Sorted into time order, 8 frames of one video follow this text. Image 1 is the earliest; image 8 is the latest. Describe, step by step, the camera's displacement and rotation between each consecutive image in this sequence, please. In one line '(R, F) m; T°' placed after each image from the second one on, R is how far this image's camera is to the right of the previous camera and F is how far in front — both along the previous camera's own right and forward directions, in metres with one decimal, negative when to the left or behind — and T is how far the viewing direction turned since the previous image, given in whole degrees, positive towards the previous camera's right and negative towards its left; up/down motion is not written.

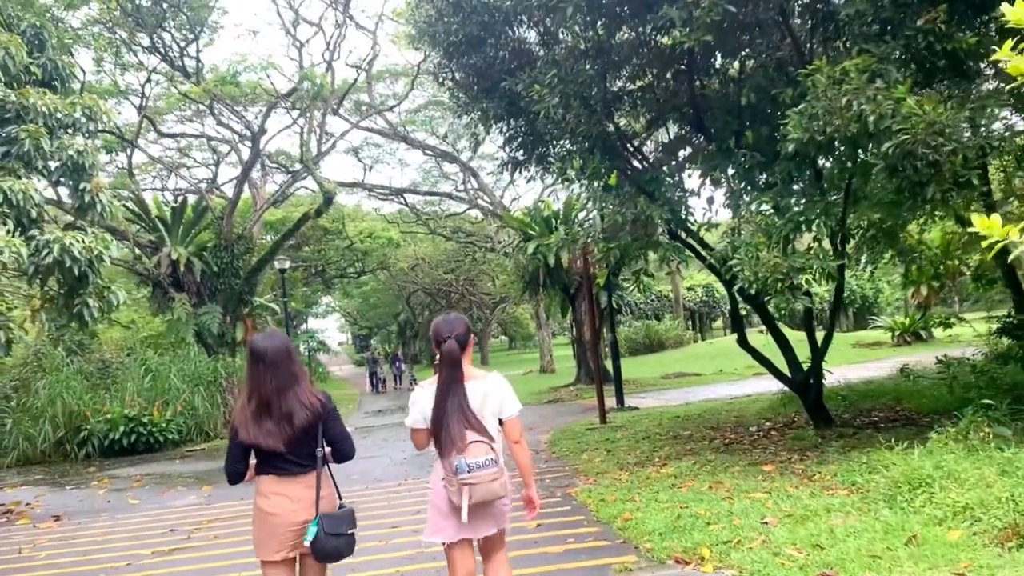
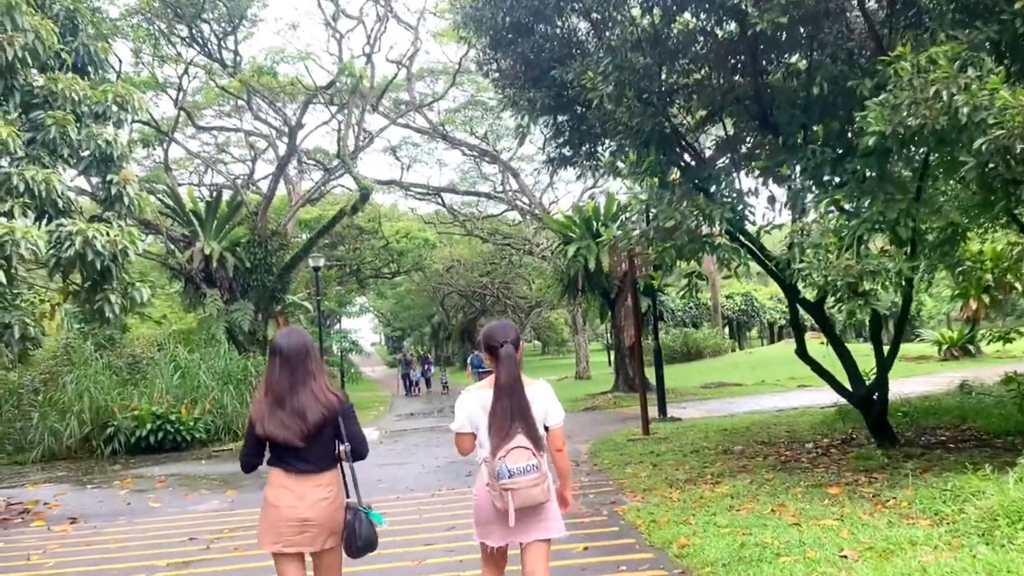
(-0.1, +0.5) m; -2°
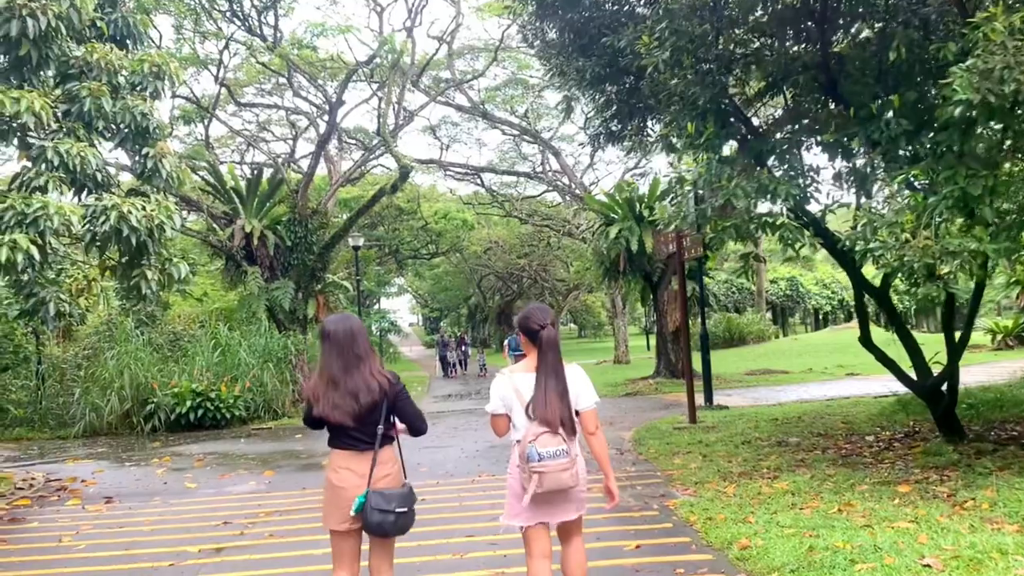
(-0.1, +0.3) m; -3°
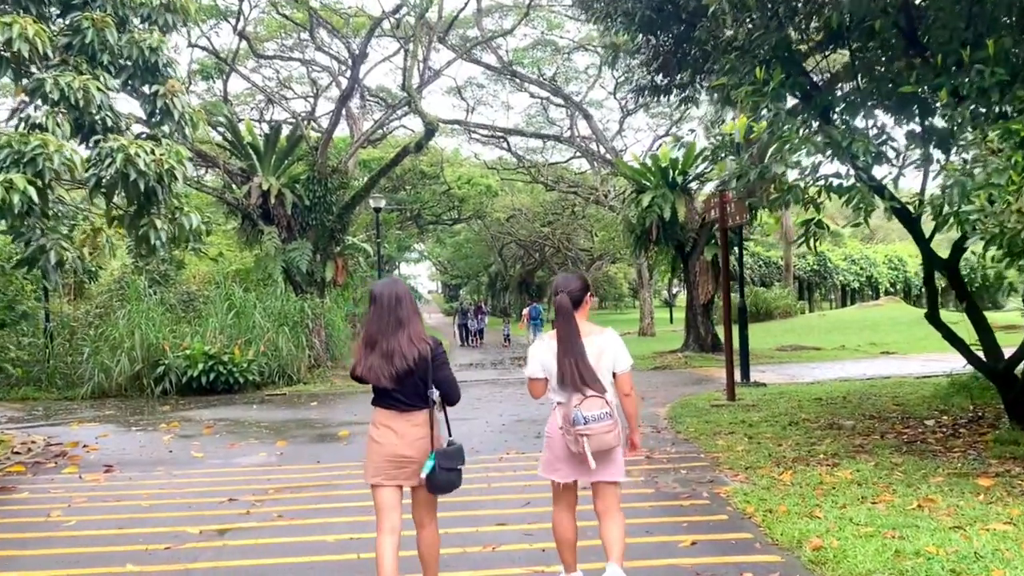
(-0.1, +0.6) m; -1°
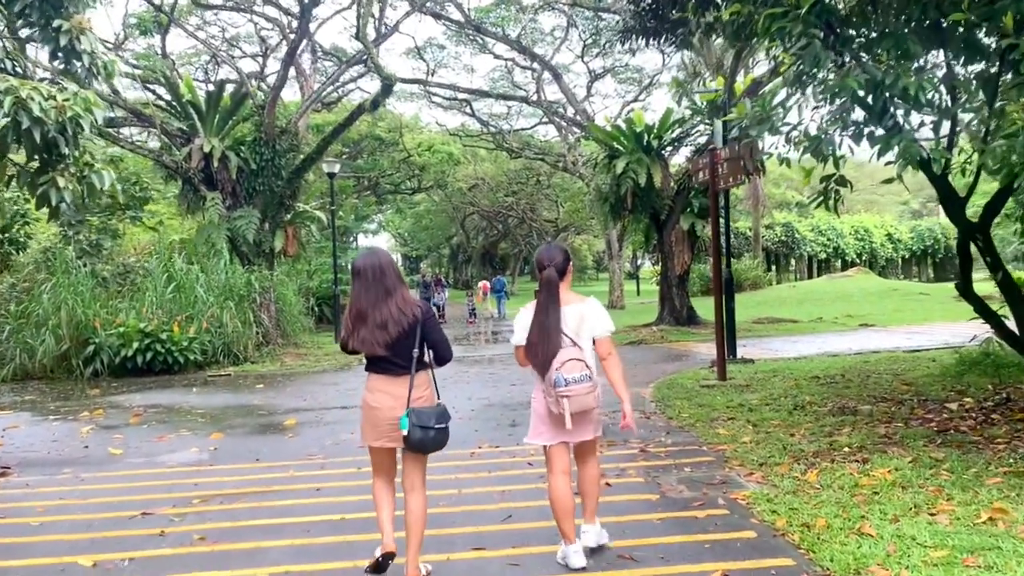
(-0.1, +1.0) m; +3°
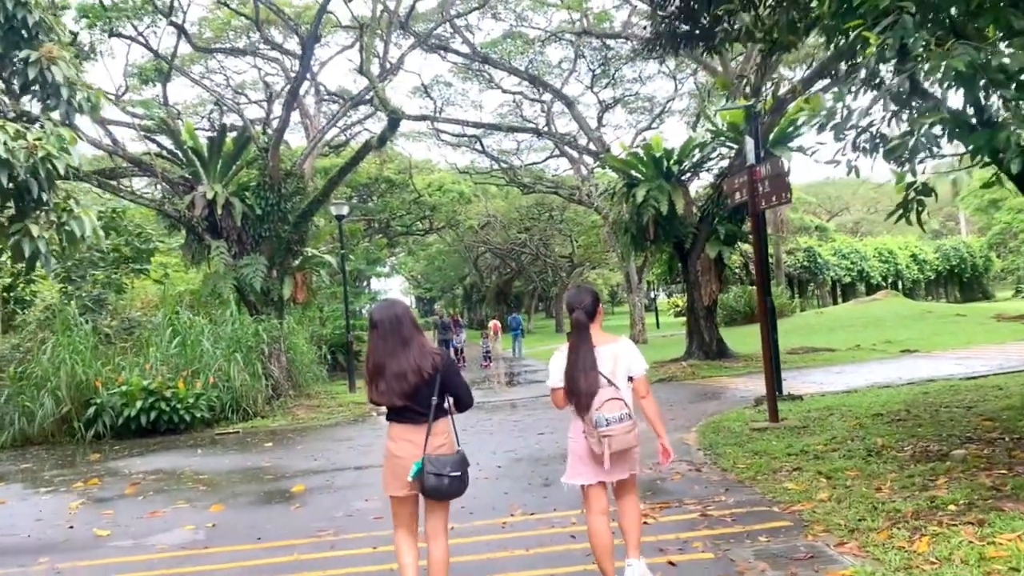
(-0.1, +0.8) m; -1°
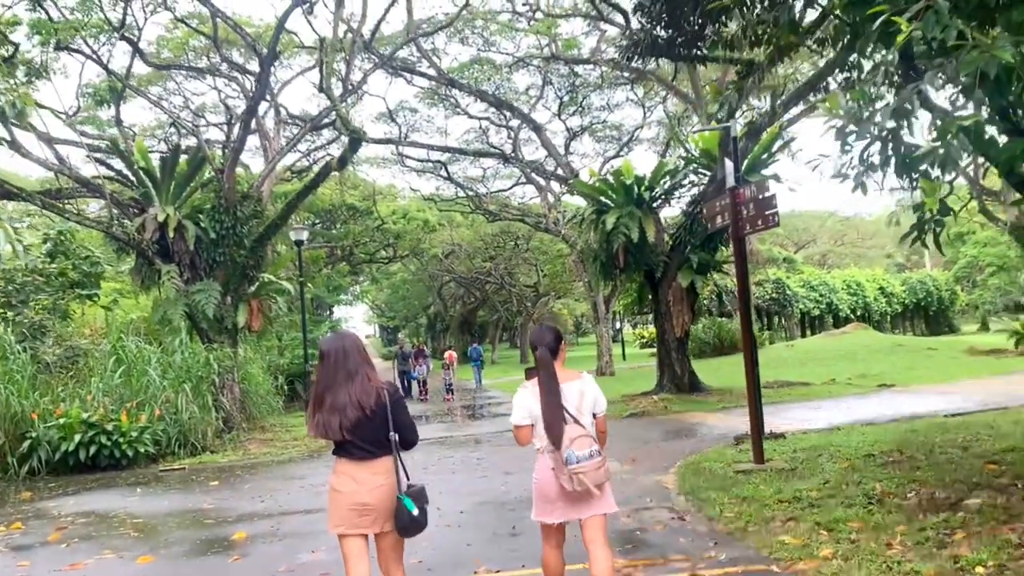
(0.0, +0.6) m; +2°
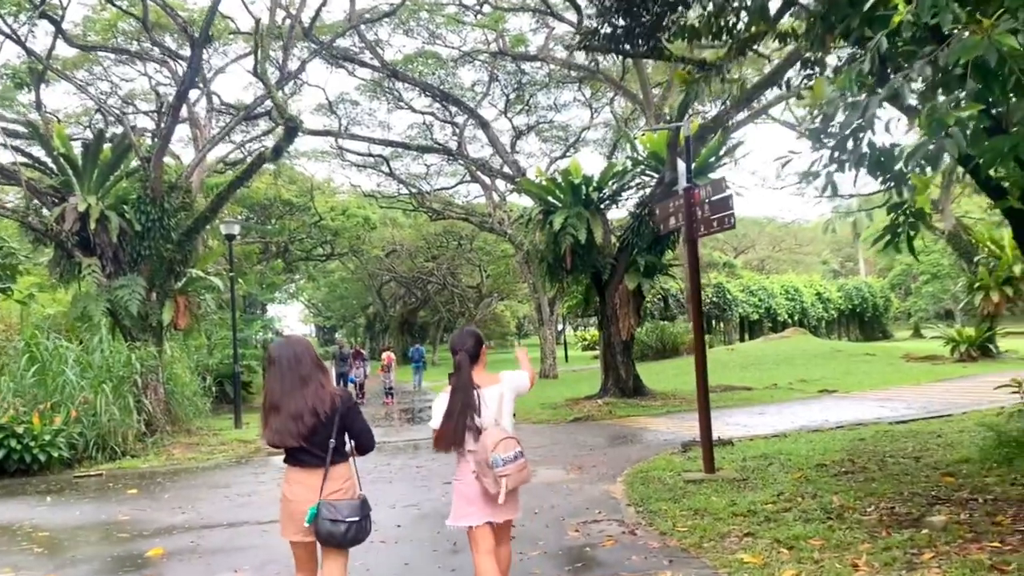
(0.0, +0.4) m; +4°
